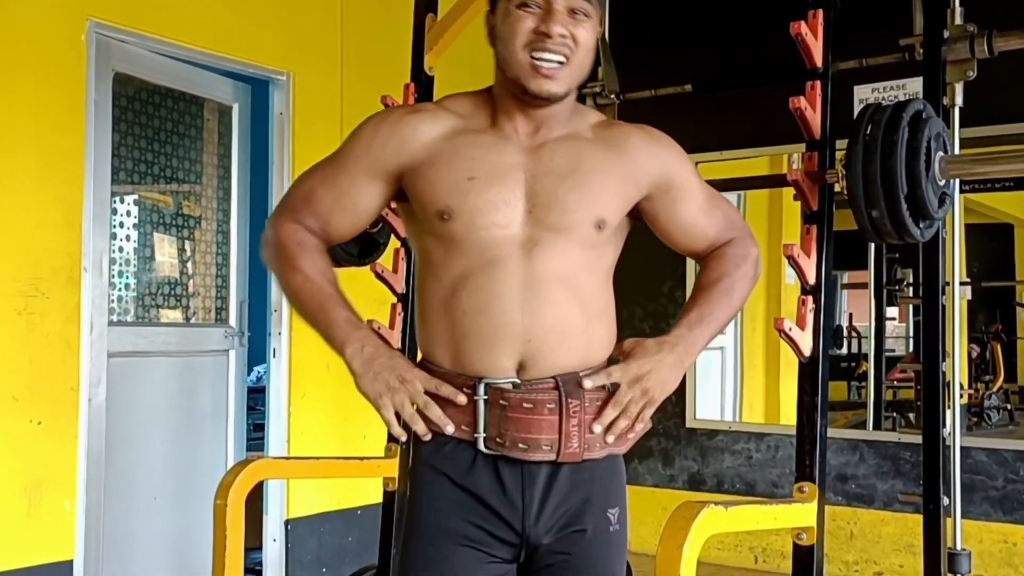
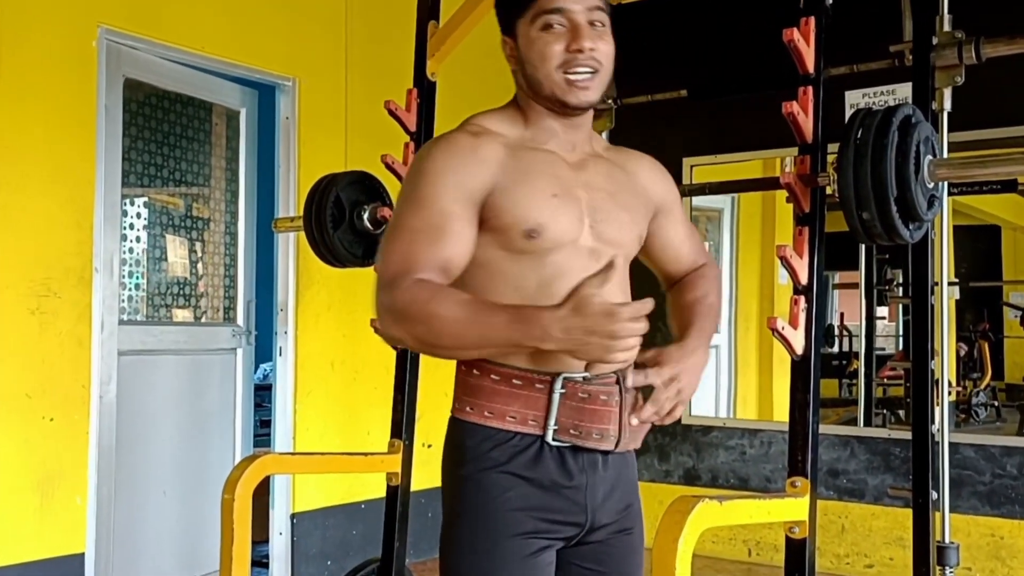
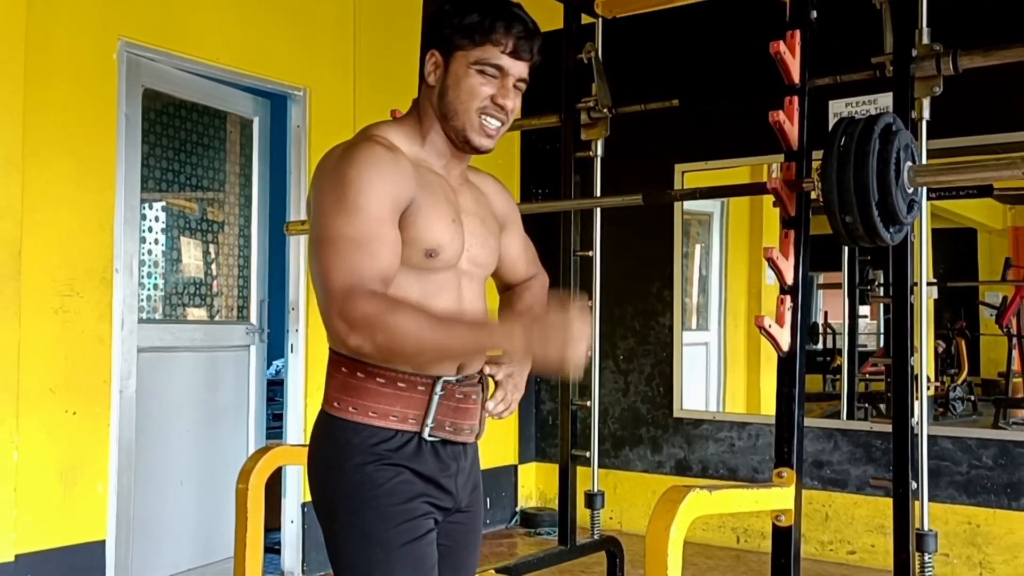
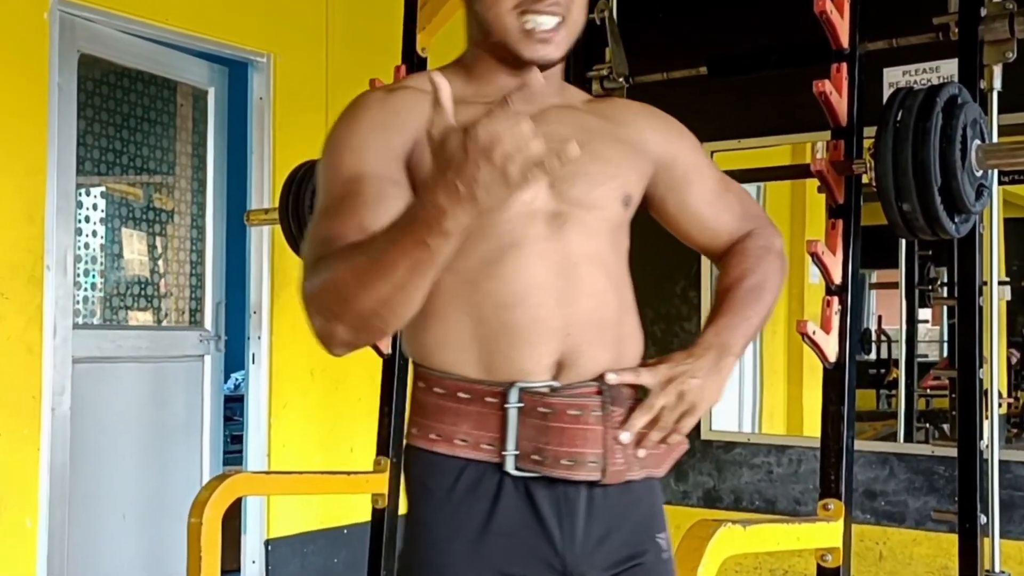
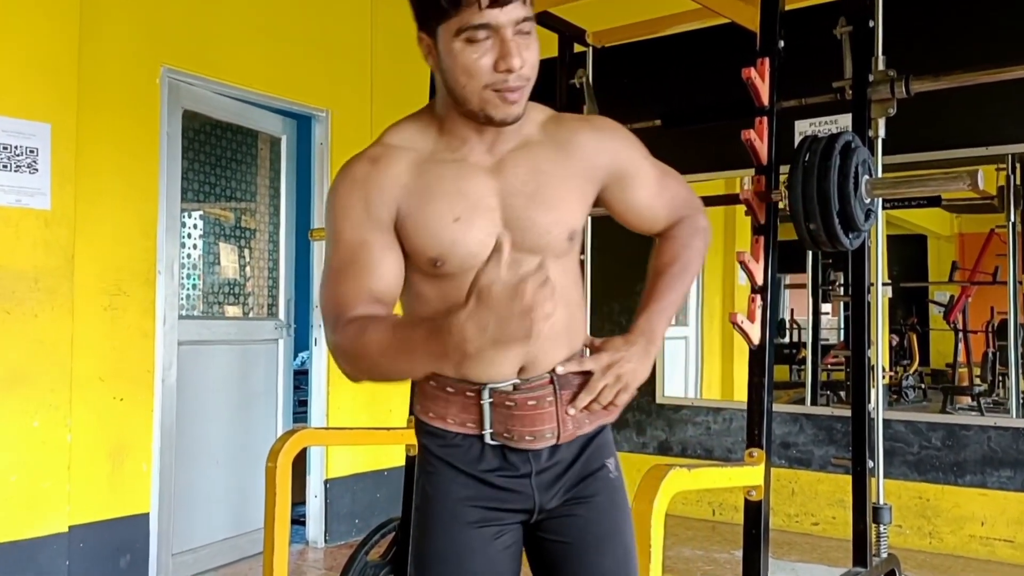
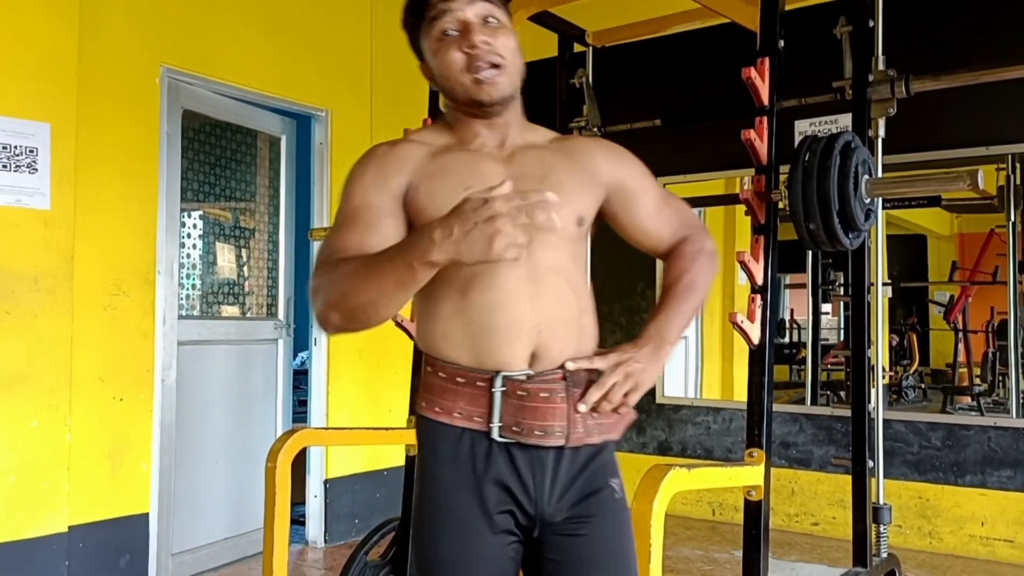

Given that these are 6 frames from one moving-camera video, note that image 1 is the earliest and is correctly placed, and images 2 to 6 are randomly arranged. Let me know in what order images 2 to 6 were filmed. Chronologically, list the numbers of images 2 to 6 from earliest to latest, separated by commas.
4, 3, 6, 5, 2
